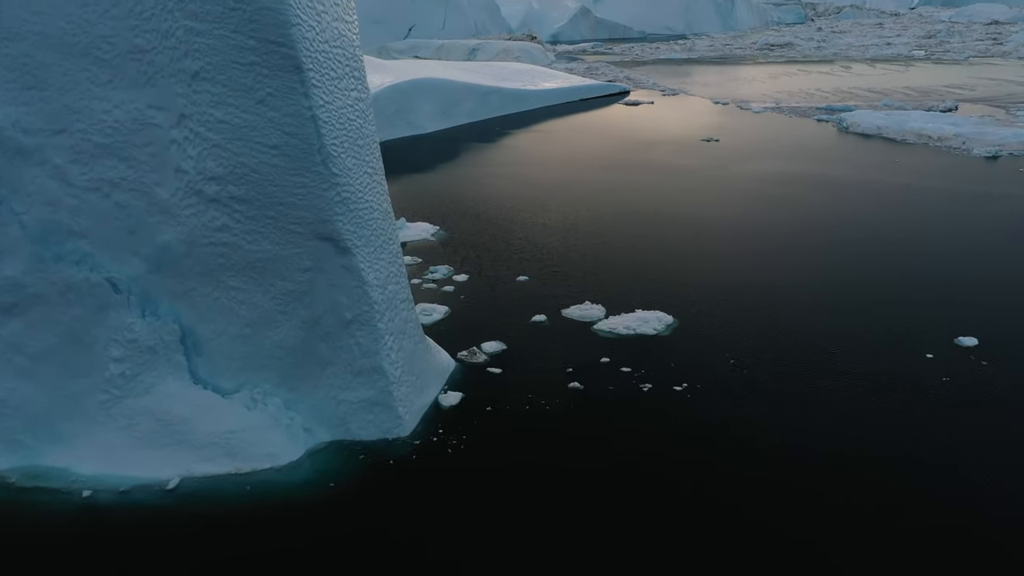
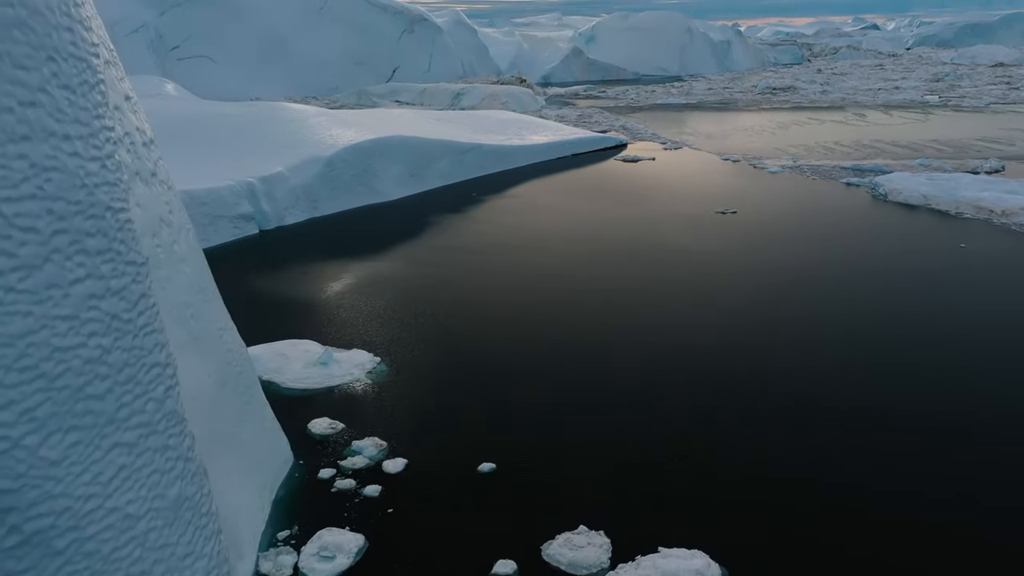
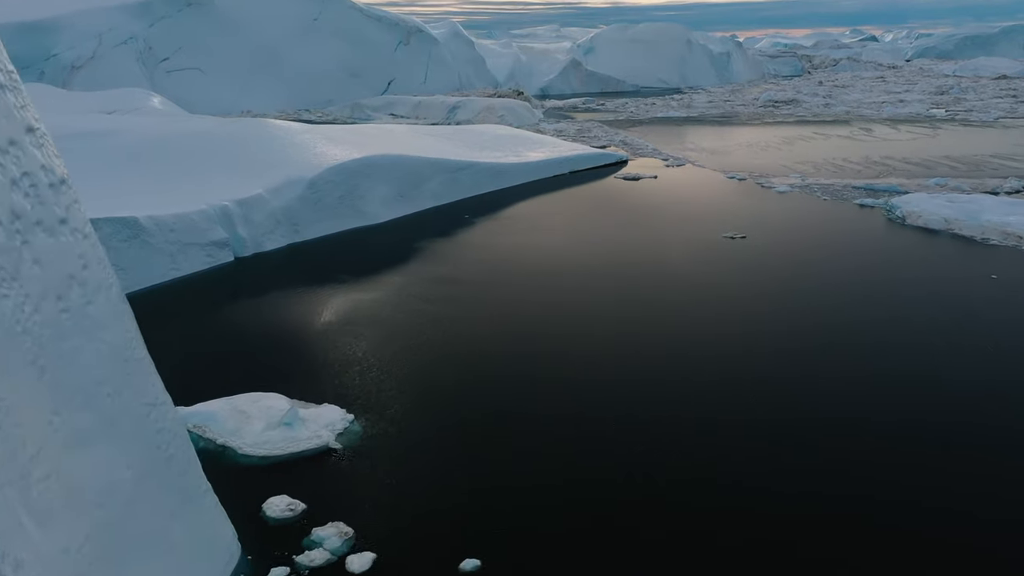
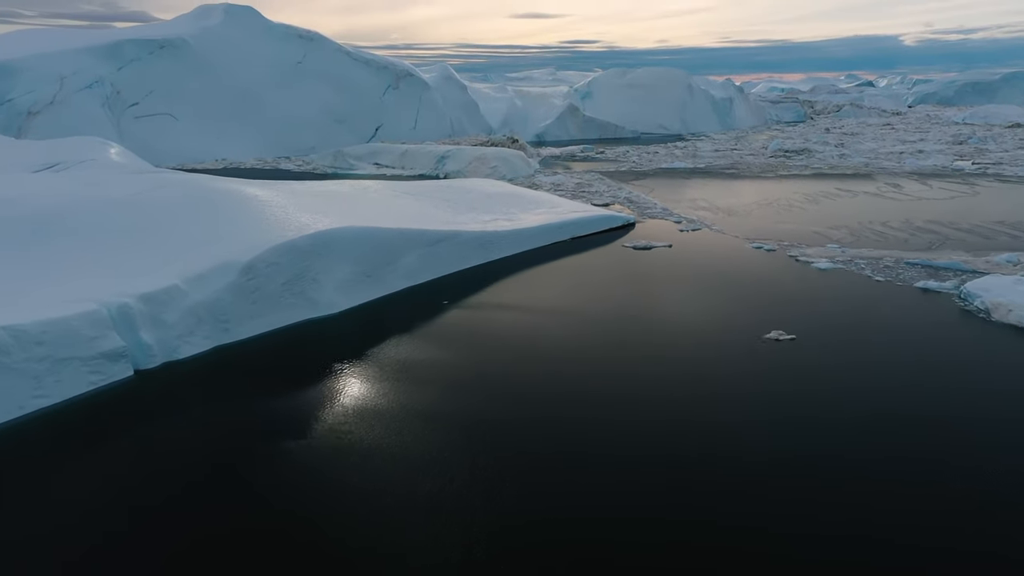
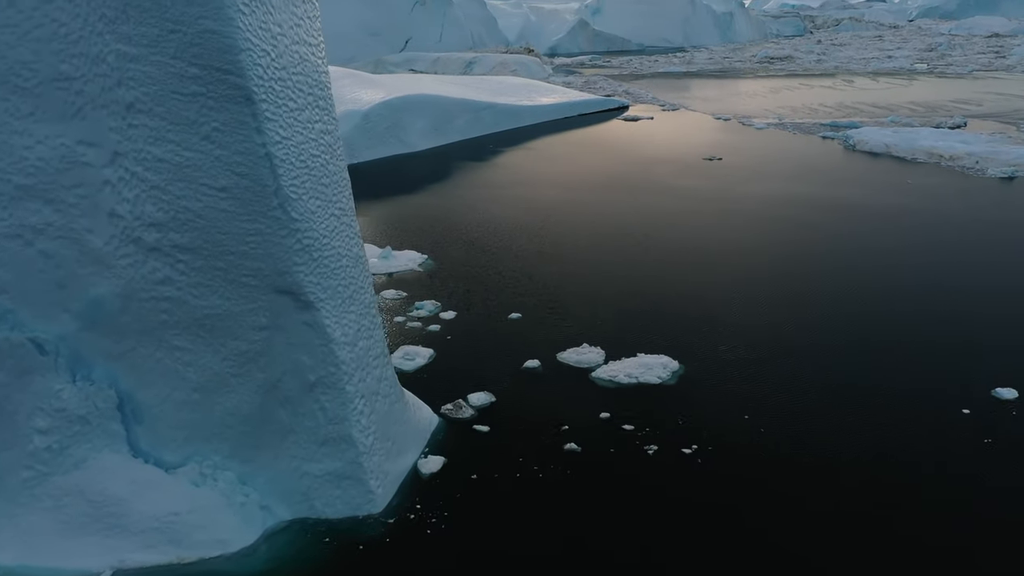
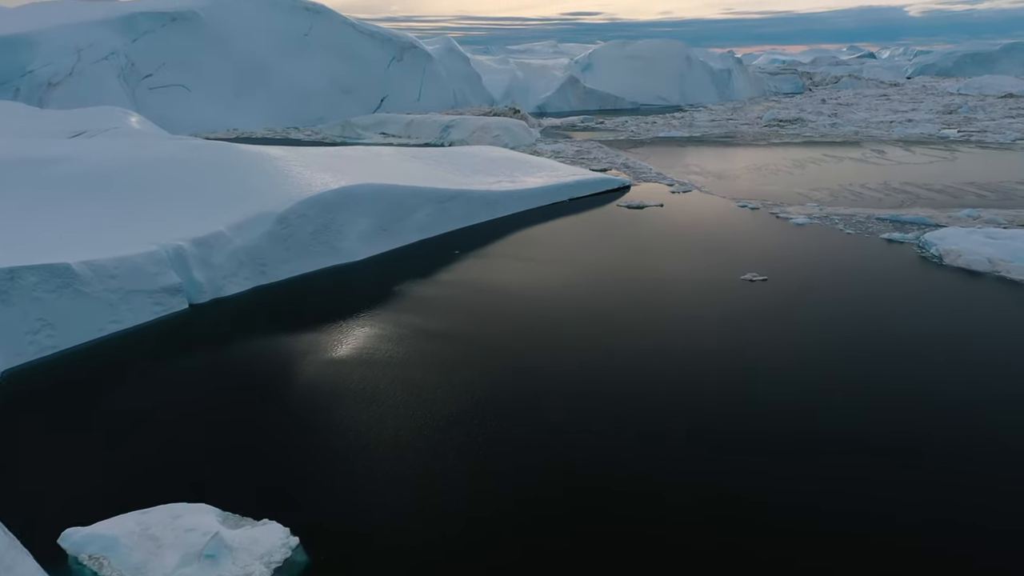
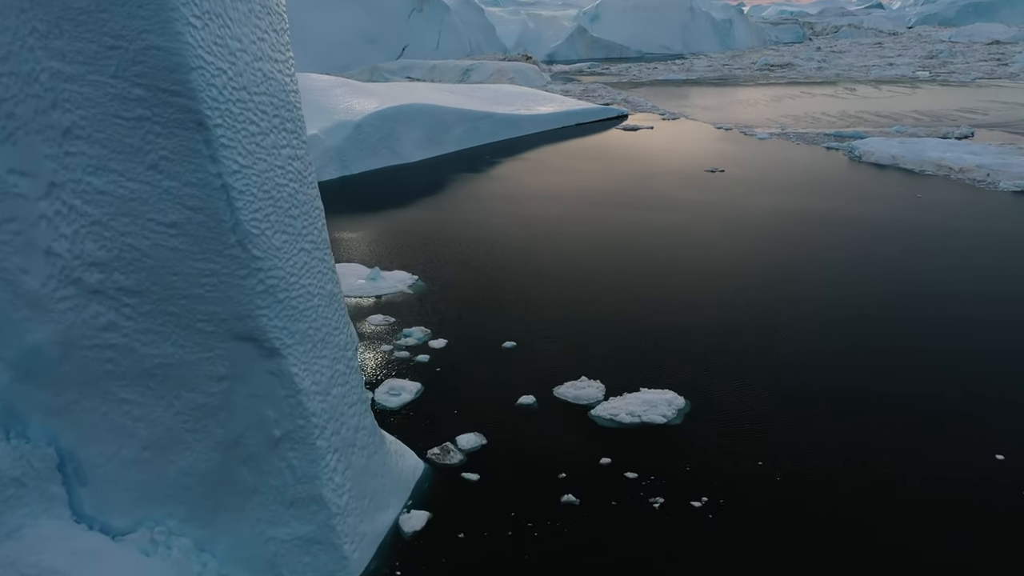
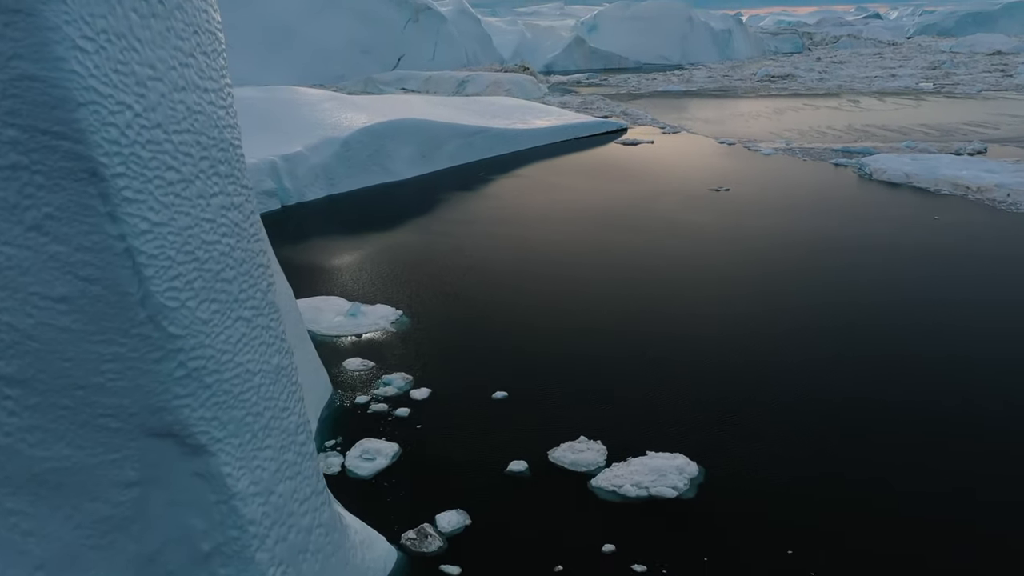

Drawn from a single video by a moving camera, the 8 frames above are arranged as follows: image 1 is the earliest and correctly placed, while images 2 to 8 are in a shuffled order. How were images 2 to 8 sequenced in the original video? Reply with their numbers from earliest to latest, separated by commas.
5, 7, 8, 2, 3, 6, 4
